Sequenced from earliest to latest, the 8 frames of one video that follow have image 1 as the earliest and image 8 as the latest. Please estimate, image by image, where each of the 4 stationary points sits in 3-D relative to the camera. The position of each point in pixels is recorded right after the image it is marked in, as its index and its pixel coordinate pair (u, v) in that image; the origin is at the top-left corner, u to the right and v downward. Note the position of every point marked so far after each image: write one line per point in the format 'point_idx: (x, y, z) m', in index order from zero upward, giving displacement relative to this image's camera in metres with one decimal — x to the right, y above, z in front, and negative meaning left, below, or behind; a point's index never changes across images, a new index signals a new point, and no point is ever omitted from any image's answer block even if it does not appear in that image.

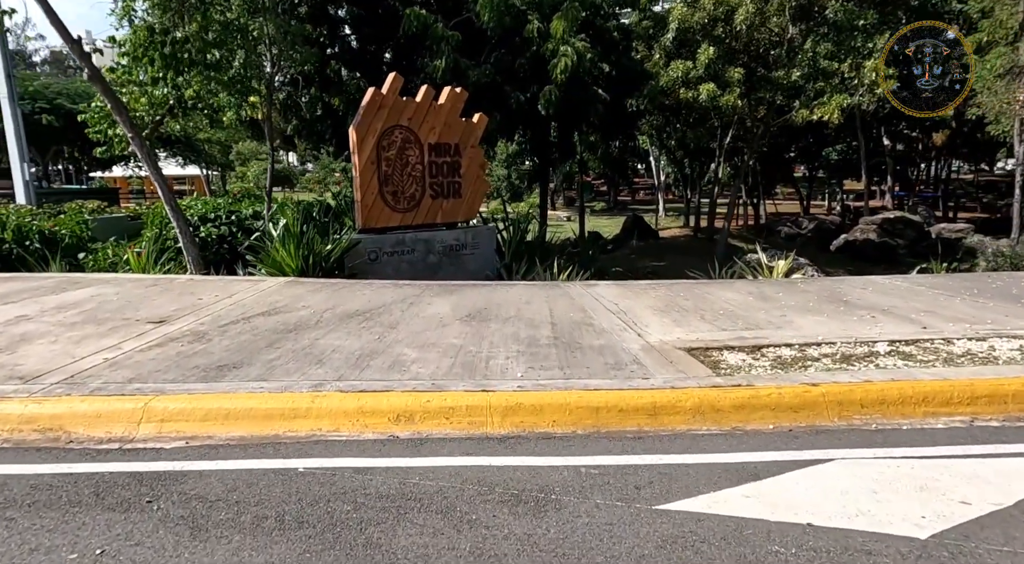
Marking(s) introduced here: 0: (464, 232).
0: (-0.7, +0.7, +9.5) m
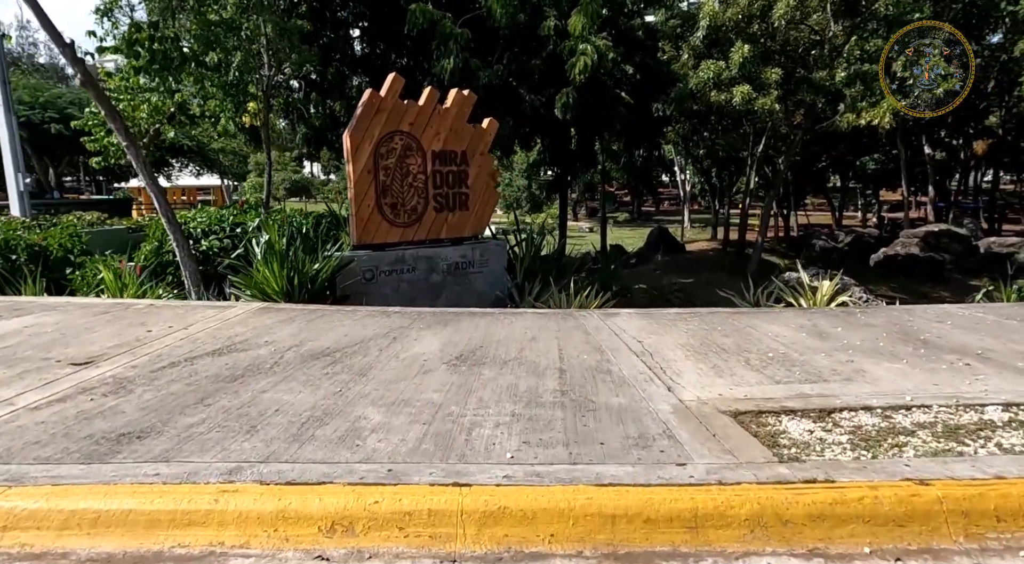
0: (-0.5, +0.4, +8.6) m
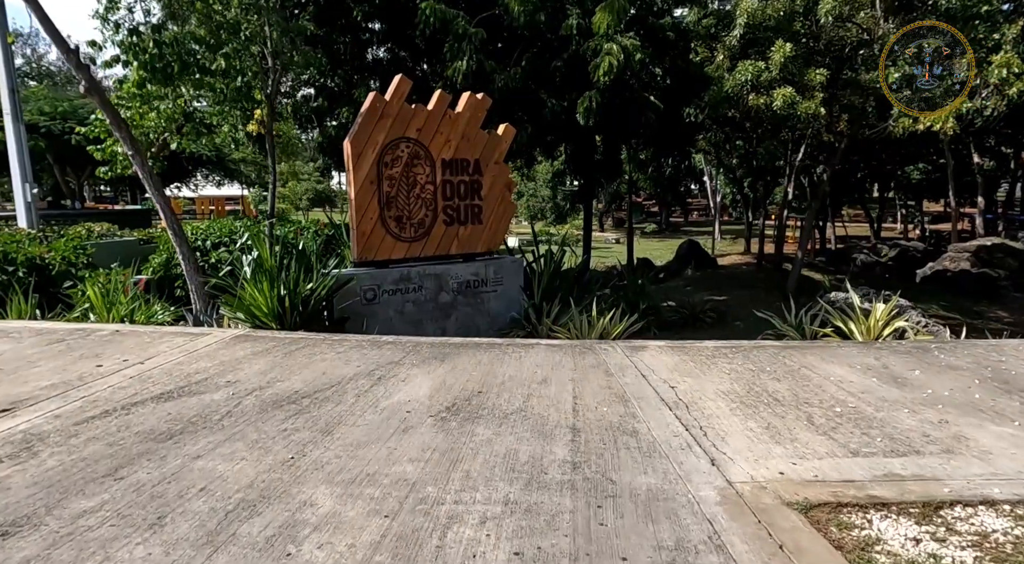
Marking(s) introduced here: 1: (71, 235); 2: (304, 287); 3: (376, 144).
0: (-0.4, +0.2, +7.9) m
1: (-7.9, +0.9, +13.0) m
2: (-1.9, -0.1, +6.6) m
3: (-1.4, +1.4, +7.2) m
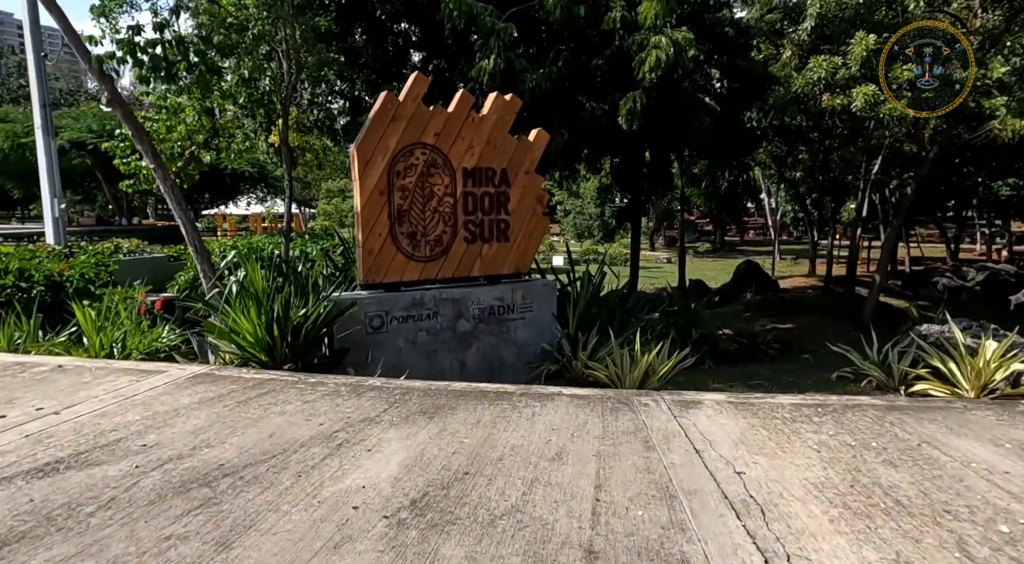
0: (-0.1, -0.1, +6.9) m
1: (-7.3, +0.6, +12.5) m
2: (-1.7, -0.3, +5.7) m
3: (-1.1, +1.2, +6.3) m
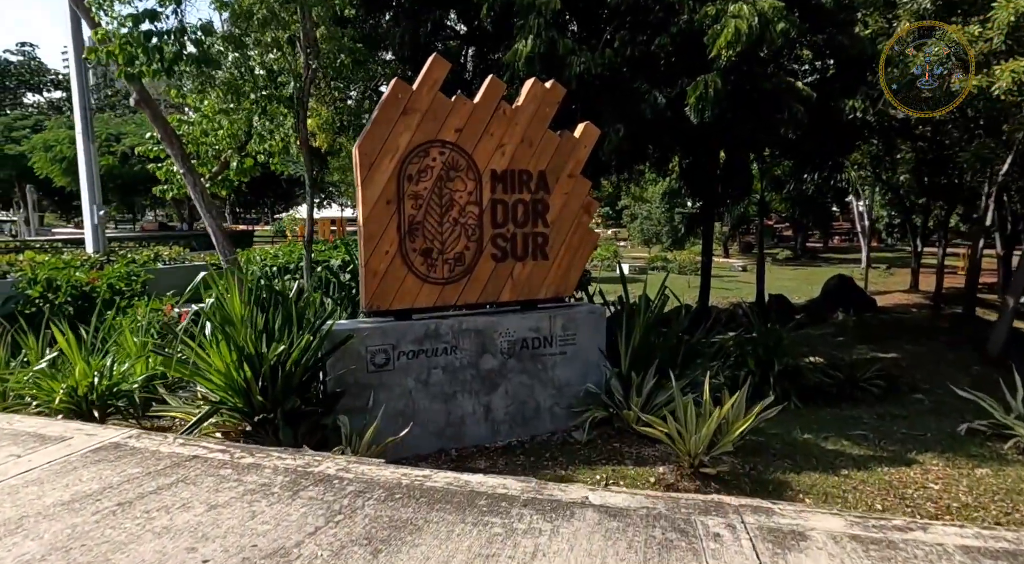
0: (+0.2, -0.3, +5.6) m
1: (-6.4, +0.4, +12.0) m
2: (-1.5, -0.4, +4.7) m
3: (-0.8, +1.0, +5.2) m
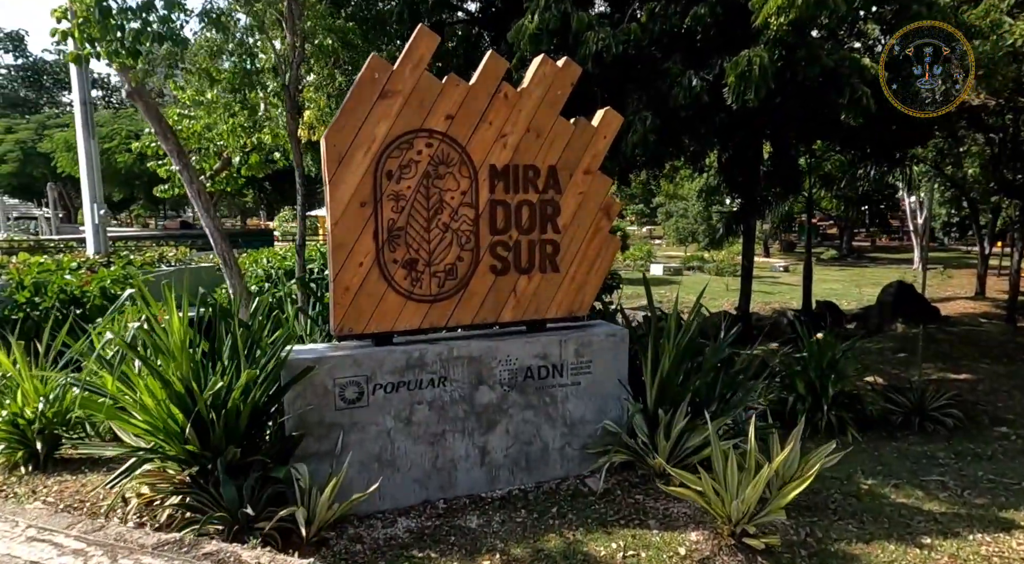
0: (+0.3, -0.4, +4.7) m
1: (-6.0, +0.3, +11.3) m
2: (-1.5, -0.6, +3.8) m
3: (-0.8, +0.8, +4.3) m
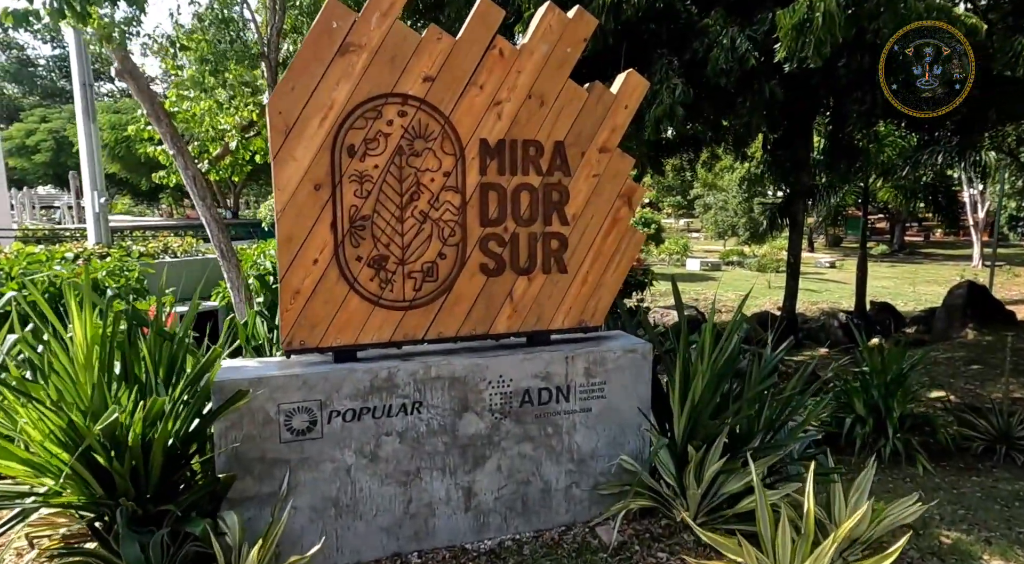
0: (+0.2, -0.4, +3.8) m
1: (-5.7, +0.4, +10.7) m
2: (-1.6, -0.6, +3.0) m
3: (-0.9, +0.8, +3.4) m
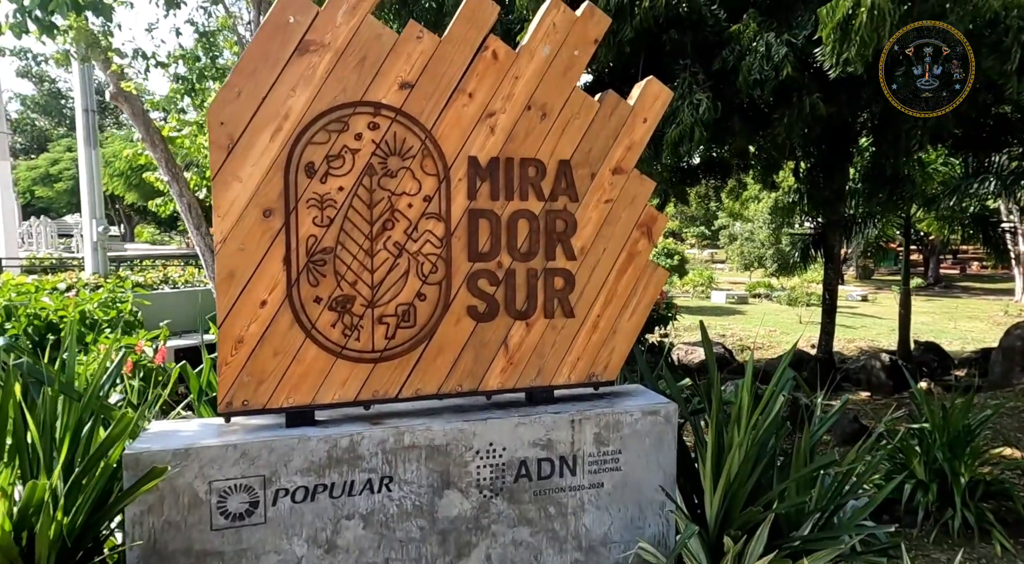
0: (+0.2, -0.6, +3.1) m
1: (-5.5, 0.0, +10.3) m
2: (-1.7, -0.7, +2.4) m
3: (-0.9, +0.7, +2.8) m
